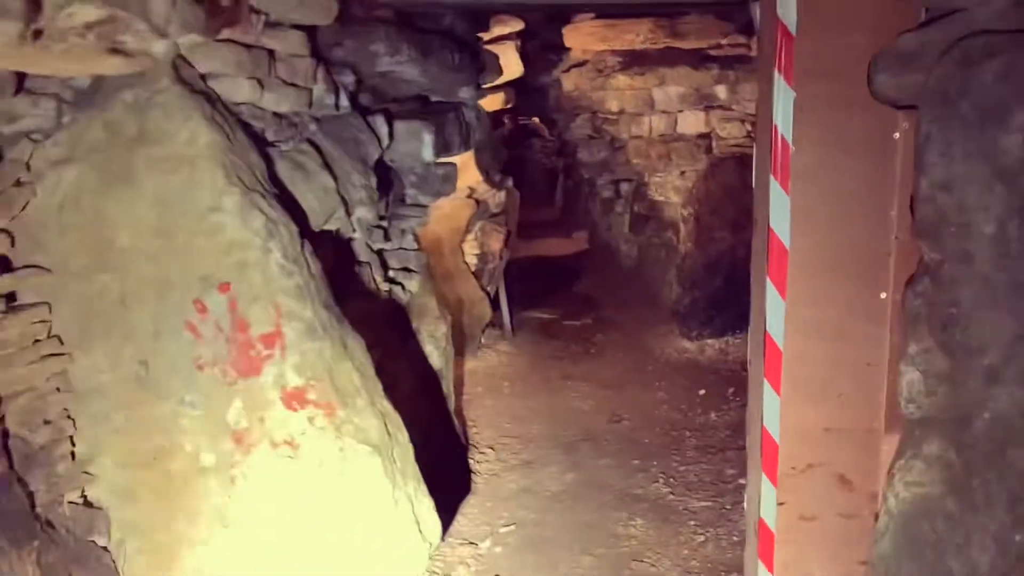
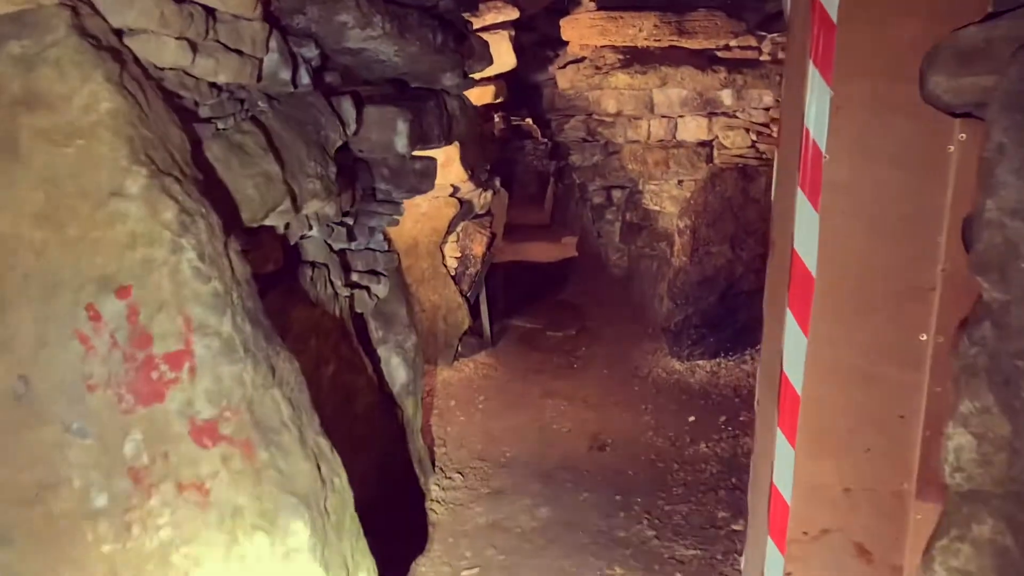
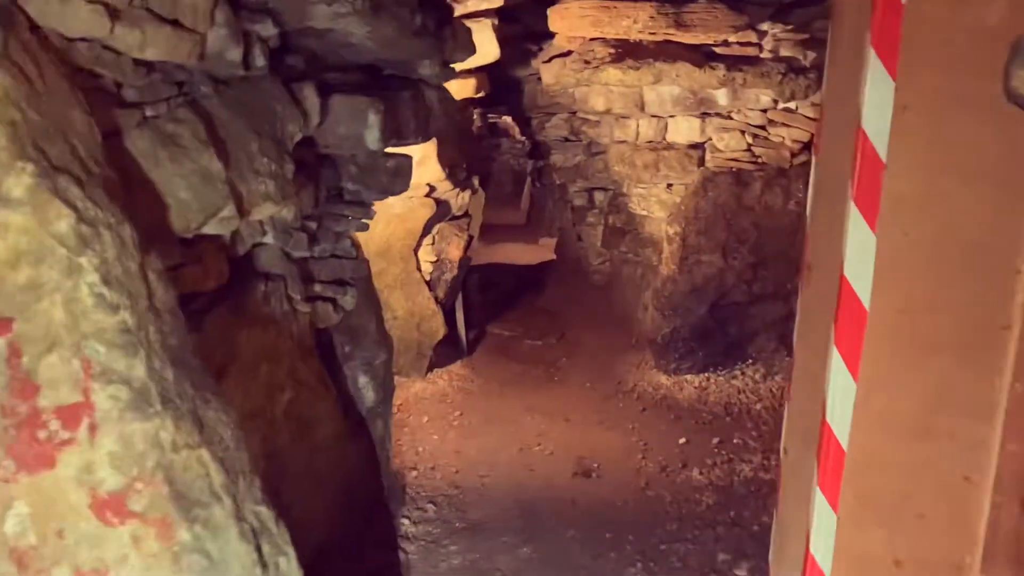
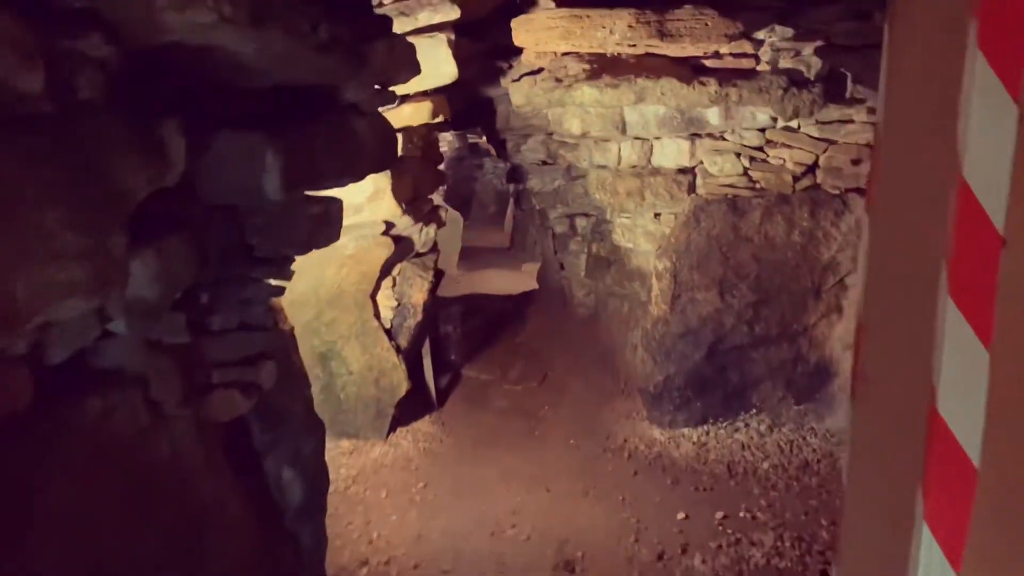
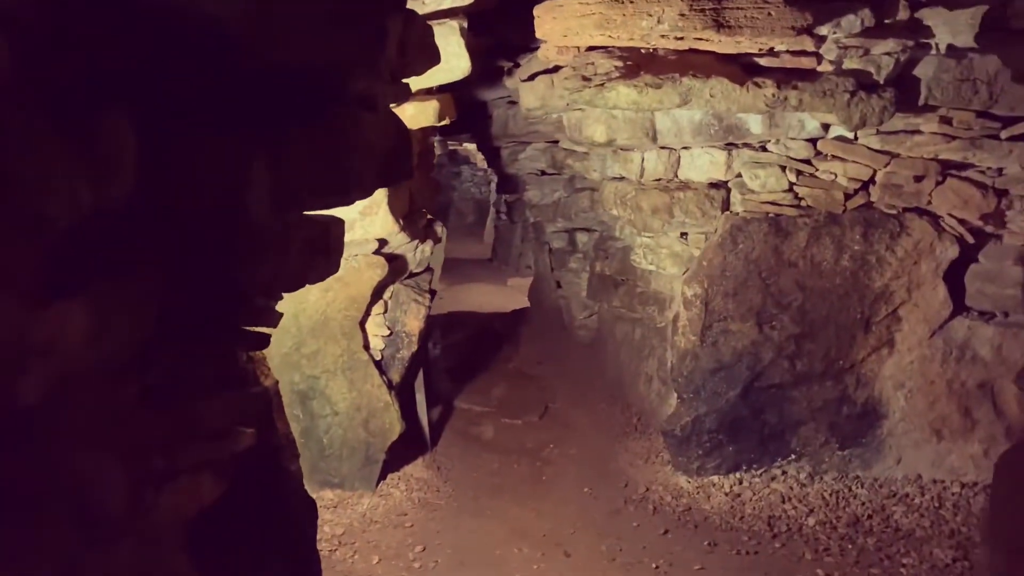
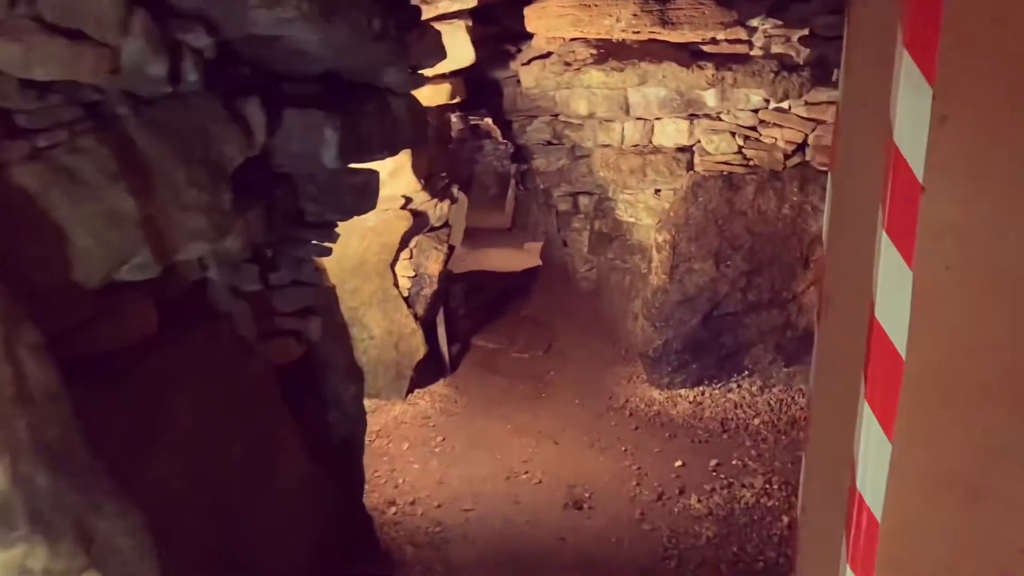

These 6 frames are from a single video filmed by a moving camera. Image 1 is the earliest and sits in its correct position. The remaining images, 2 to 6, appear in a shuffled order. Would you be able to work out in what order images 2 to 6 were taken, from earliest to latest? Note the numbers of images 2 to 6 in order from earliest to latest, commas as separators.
2, 3, 6, 4, 5
